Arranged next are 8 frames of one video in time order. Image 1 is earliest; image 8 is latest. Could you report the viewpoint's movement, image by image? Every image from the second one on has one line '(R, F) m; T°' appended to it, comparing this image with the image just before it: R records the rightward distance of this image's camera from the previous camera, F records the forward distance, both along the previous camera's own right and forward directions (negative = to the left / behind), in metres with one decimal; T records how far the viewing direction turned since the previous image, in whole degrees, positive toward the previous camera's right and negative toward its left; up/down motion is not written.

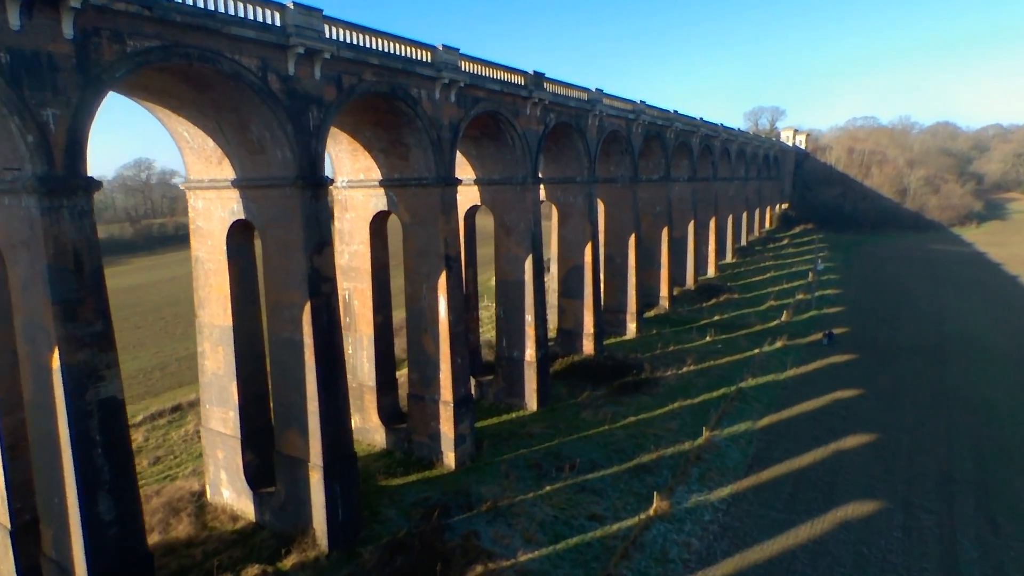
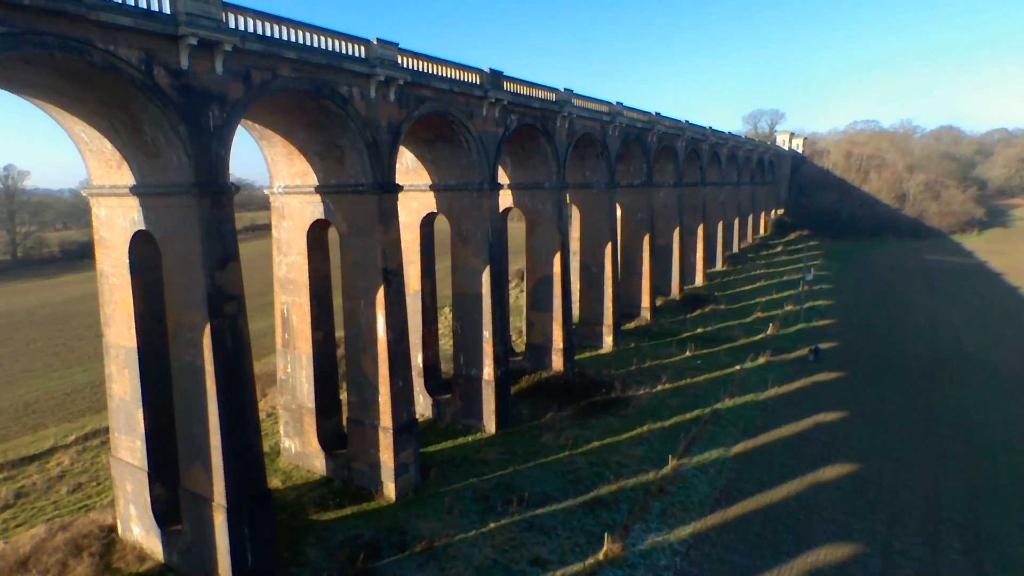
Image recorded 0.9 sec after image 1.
(+1.1, +1.1) m; 0°
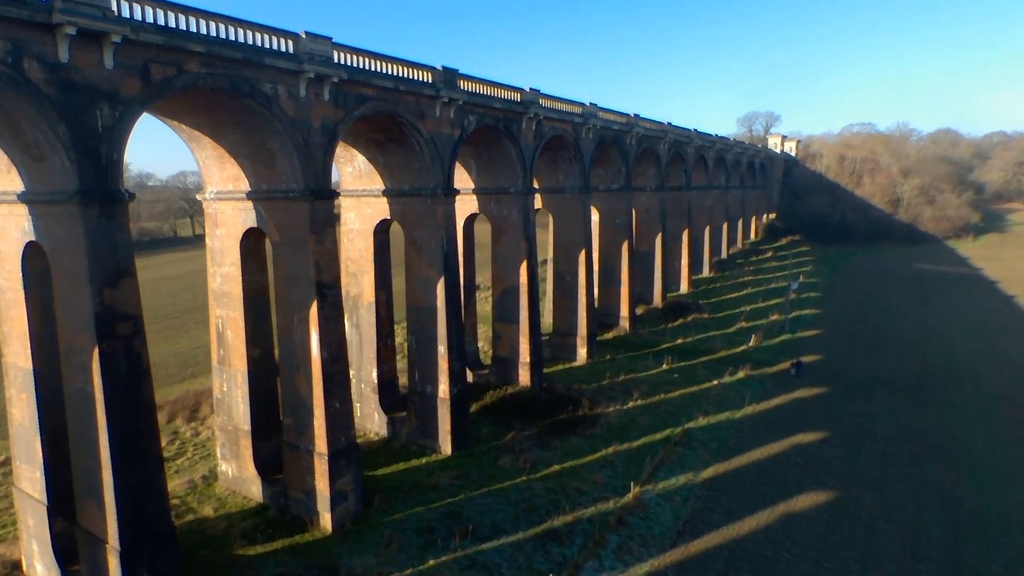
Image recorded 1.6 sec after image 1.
(+1.0, +0.9) m; 0°
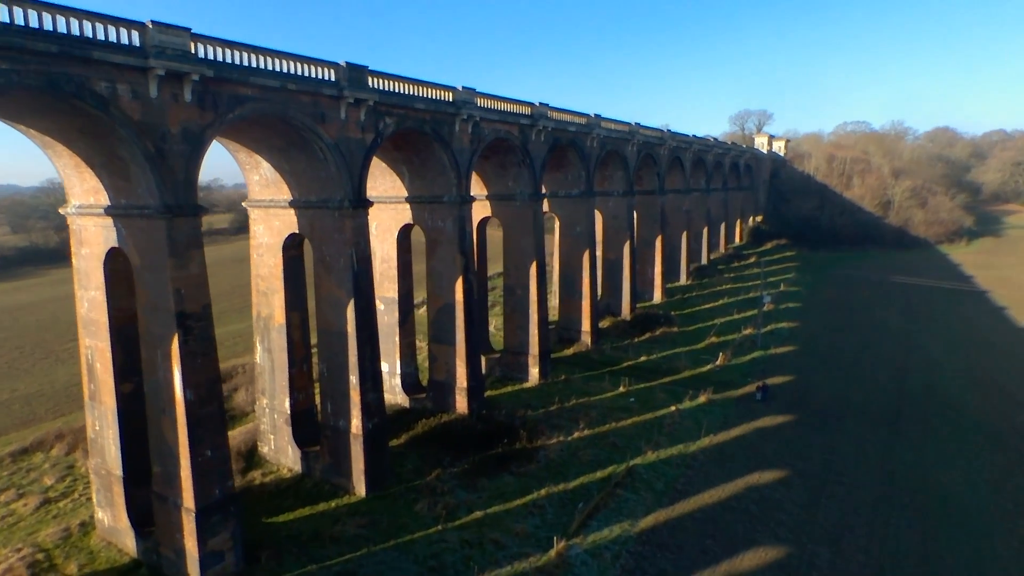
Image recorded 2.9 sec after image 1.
(+1.6, +1.5) m; 0°
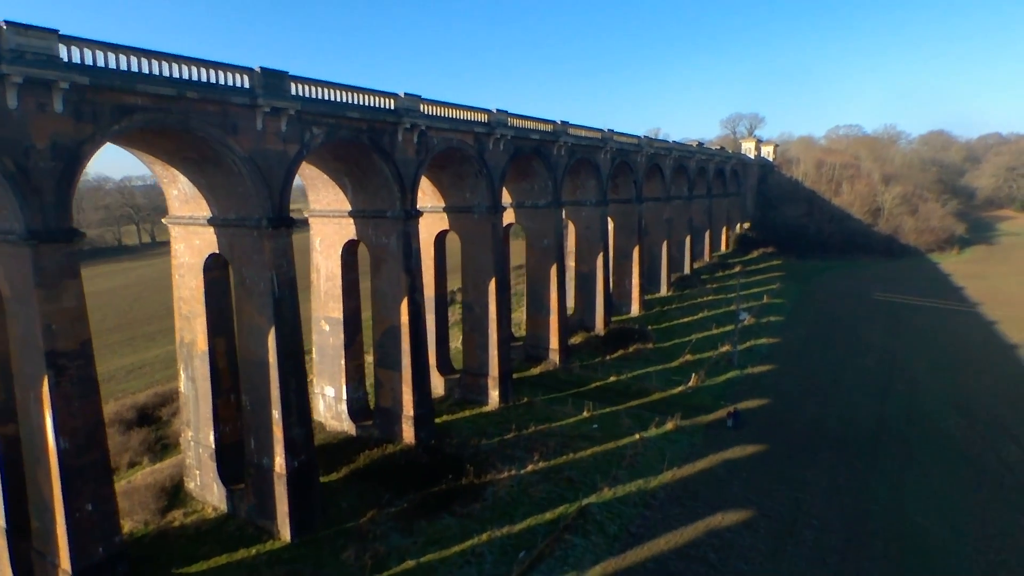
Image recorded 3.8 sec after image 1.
(+1.1, +1.1) m; 0°
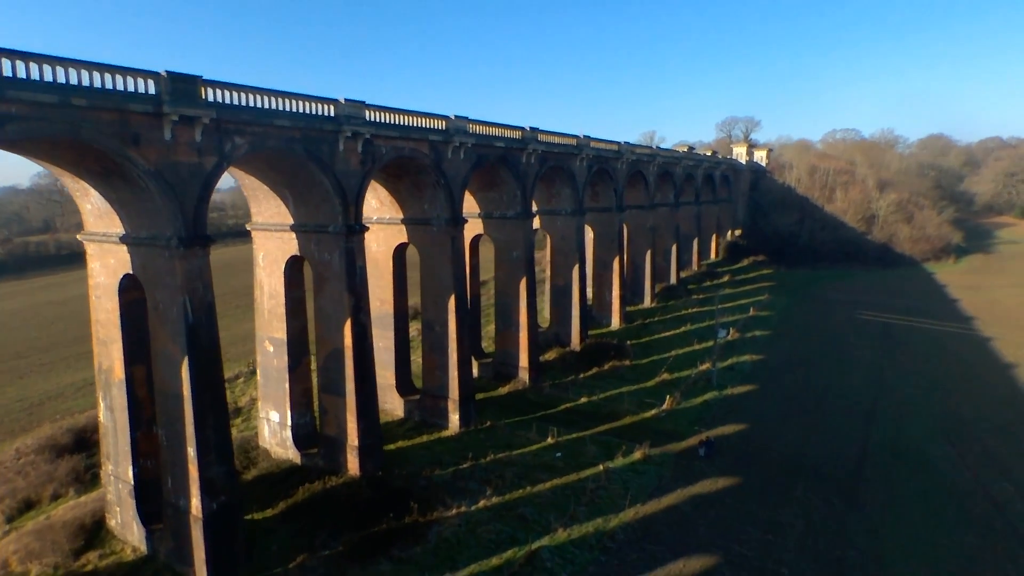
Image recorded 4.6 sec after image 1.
(+1.0, +1.0) m; 0°
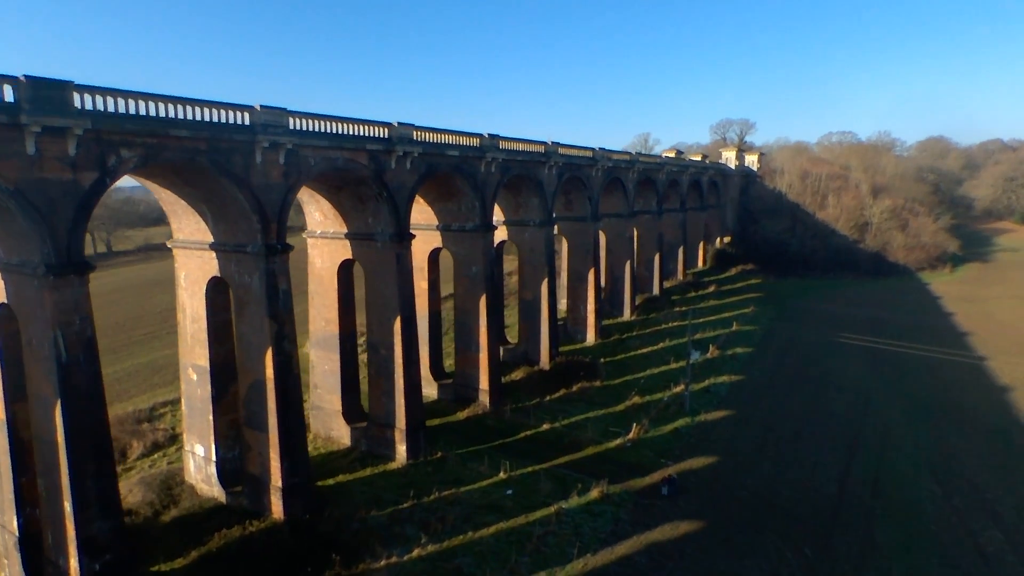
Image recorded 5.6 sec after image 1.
(+1.2, +1.2) m; 0°
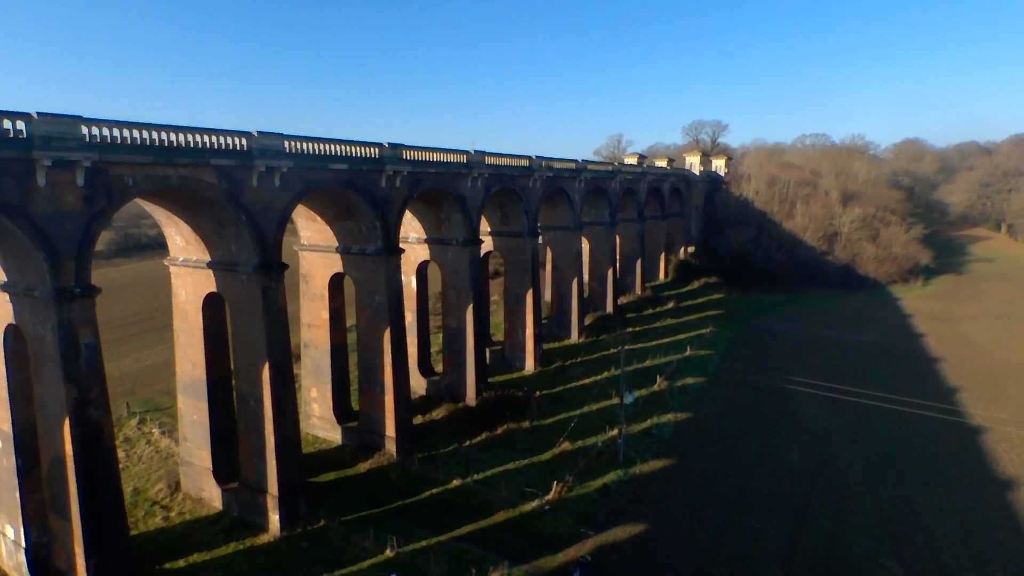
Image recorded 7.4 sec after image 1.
(+1.9, +2.3) m; +1°
